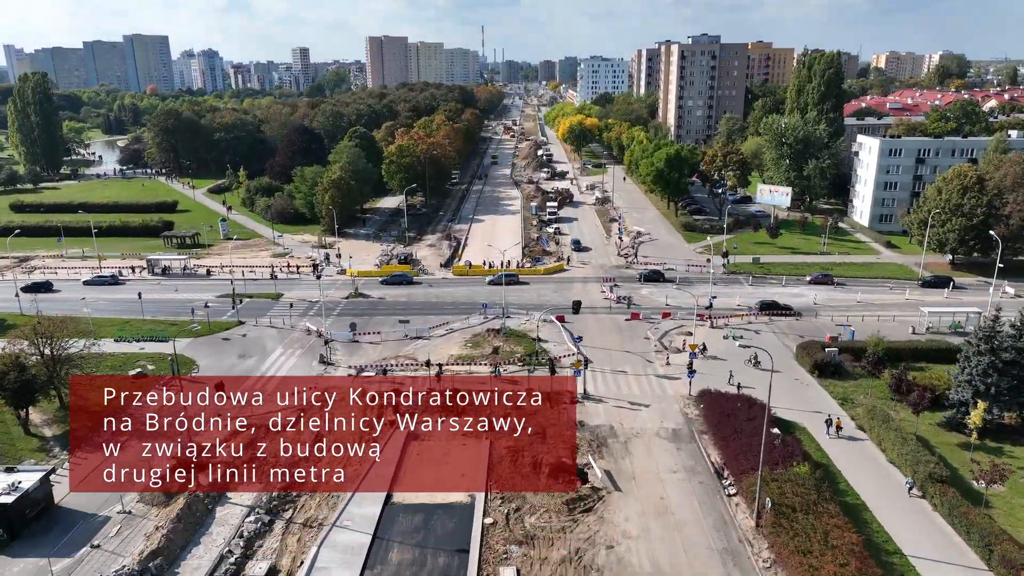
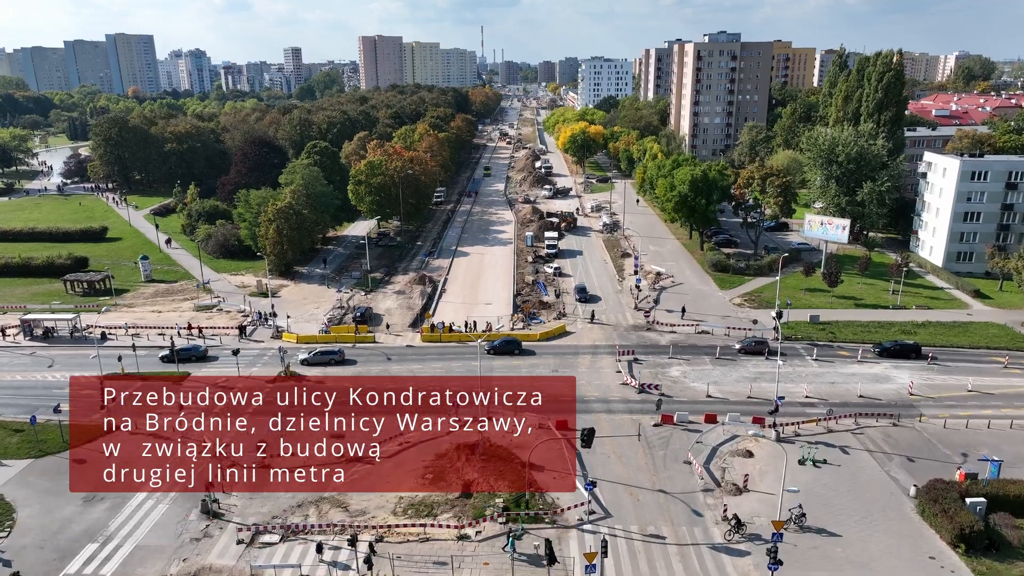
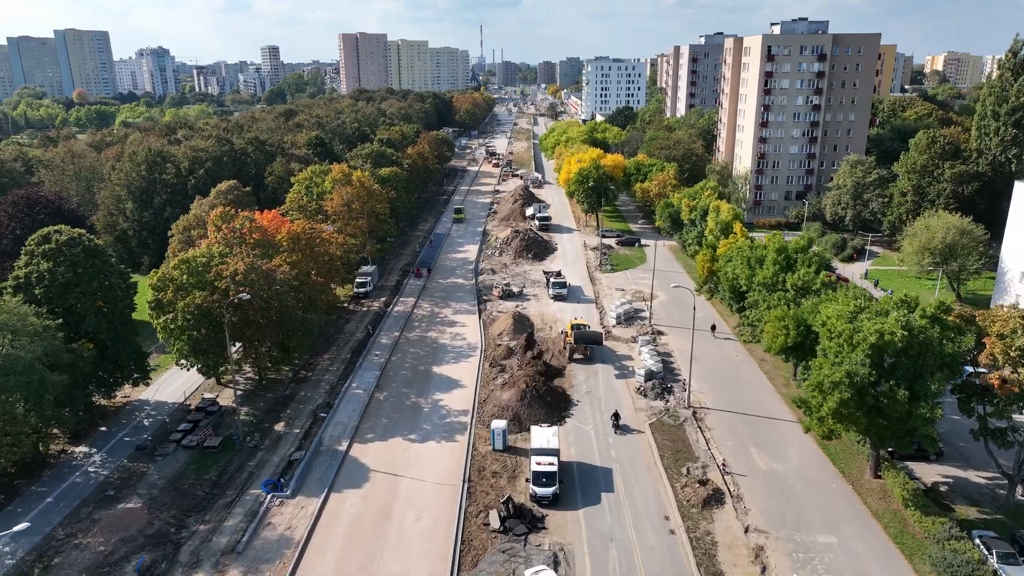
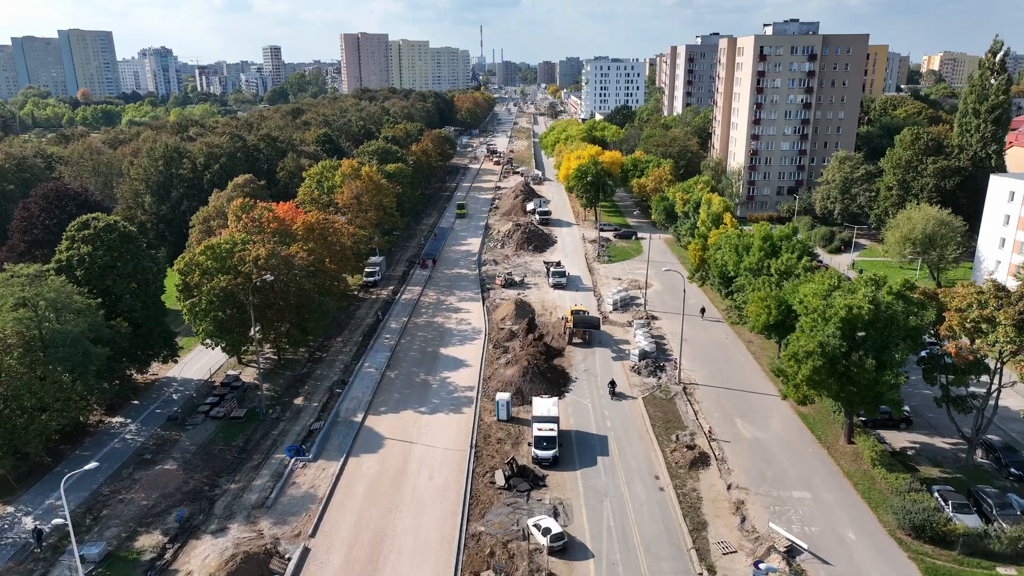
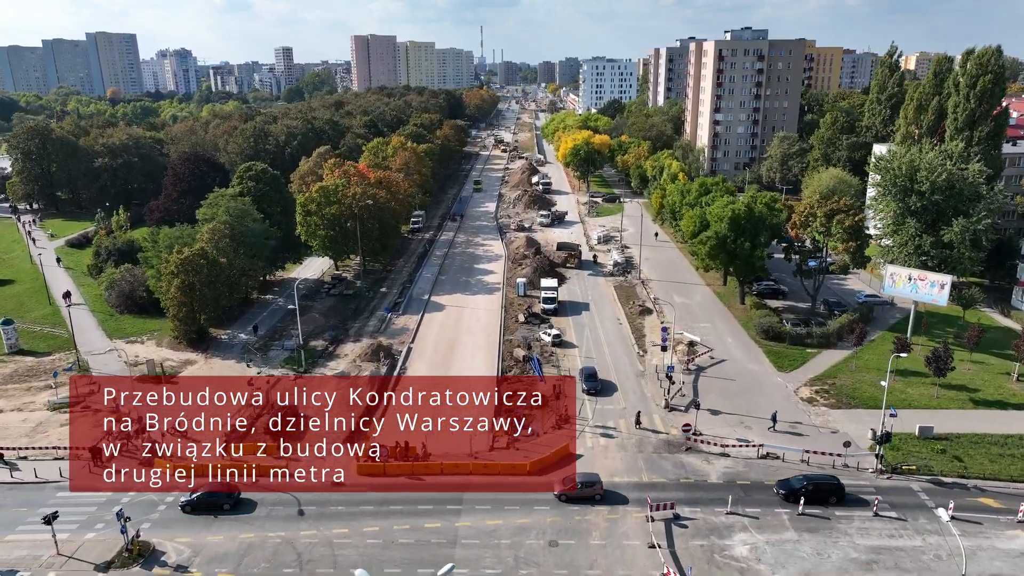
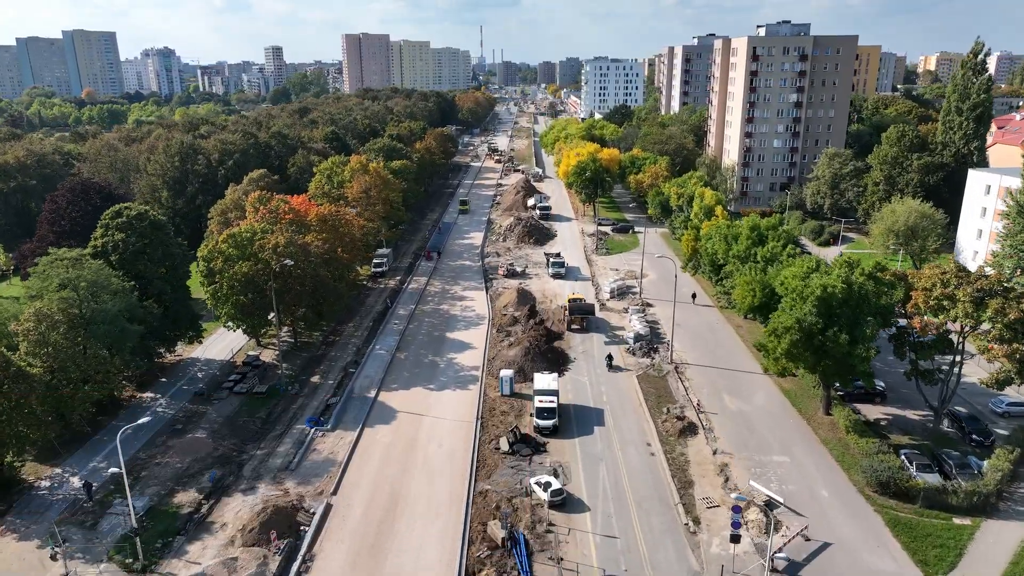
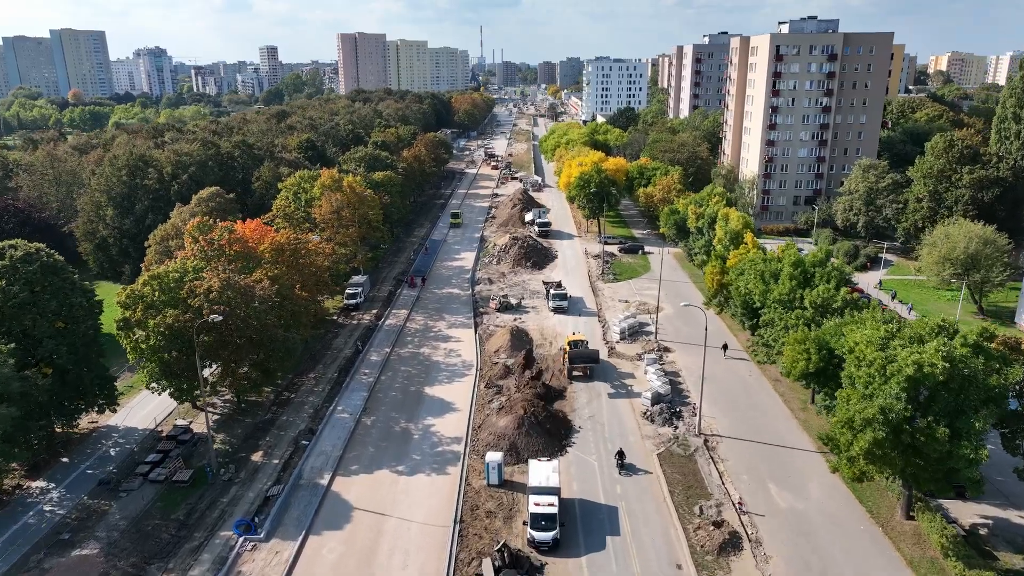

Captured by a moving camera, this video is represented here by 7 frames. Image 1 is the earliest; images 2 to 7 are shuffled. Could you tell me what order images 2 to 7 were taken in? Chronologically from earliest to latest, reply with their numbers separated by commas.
2, 5, 6, 4, 3, 7
